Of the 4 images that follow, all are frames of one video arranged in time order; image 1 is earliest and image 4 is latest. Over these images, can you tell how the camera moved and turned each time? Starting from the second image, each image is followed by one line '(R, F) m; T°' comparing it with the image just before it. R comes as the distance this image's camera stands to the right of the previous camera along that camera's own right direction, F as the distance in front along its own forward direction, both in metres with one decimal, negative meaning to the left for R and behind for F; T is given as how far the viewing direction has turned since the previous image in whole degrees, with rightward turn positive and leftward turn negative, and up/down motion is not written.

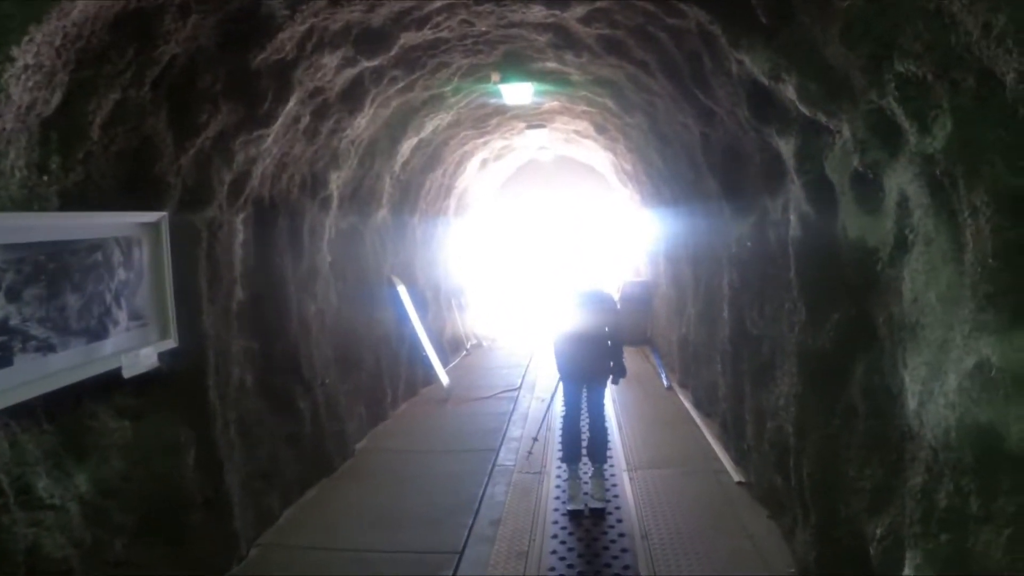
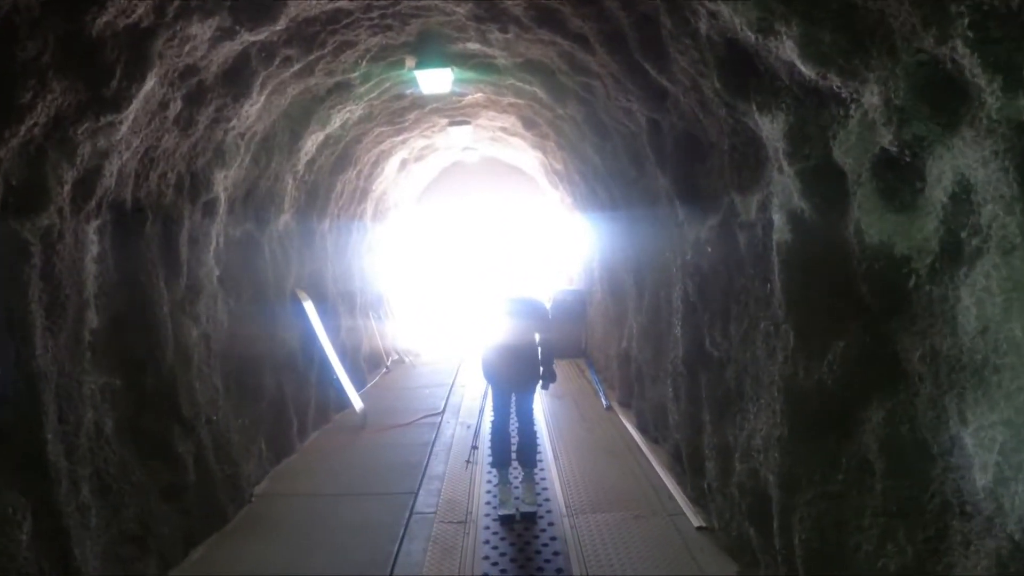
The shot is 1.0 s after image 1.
(0.0, +0.9) m; +4°
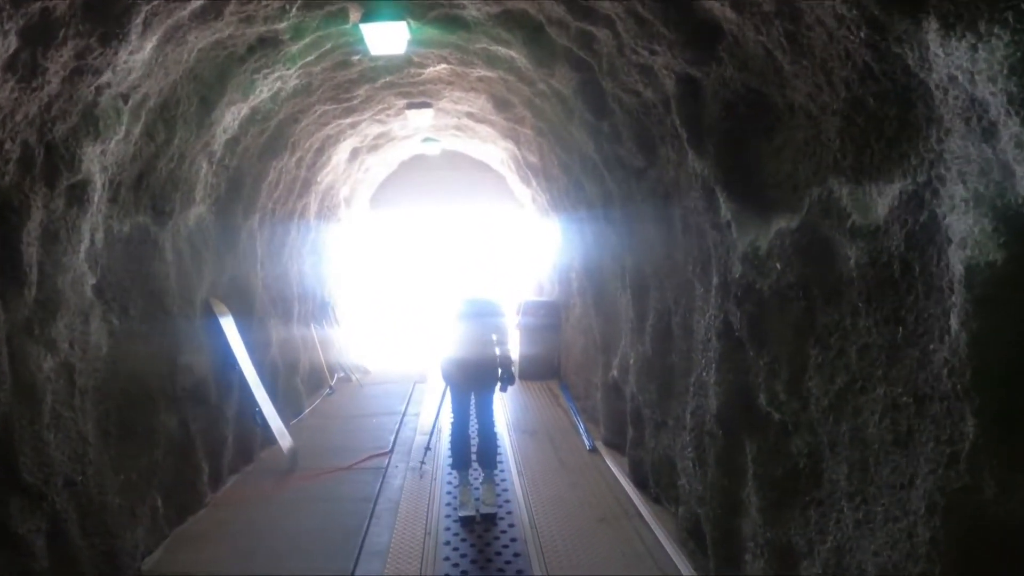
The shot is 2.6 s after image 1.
(0.0, +1.3) m; +2°
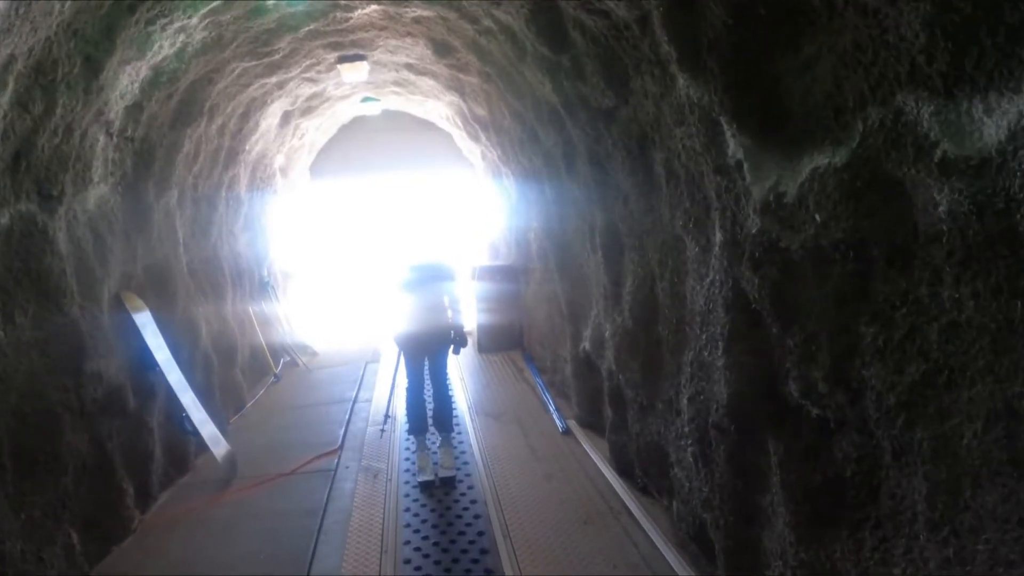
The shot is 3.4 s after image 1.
(0.0, +0.7) m; +2°
